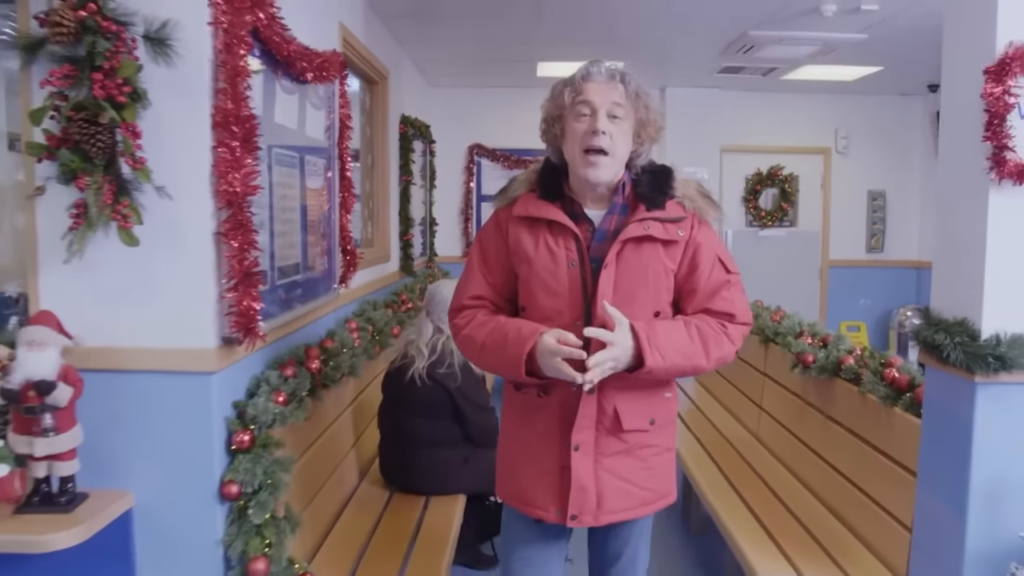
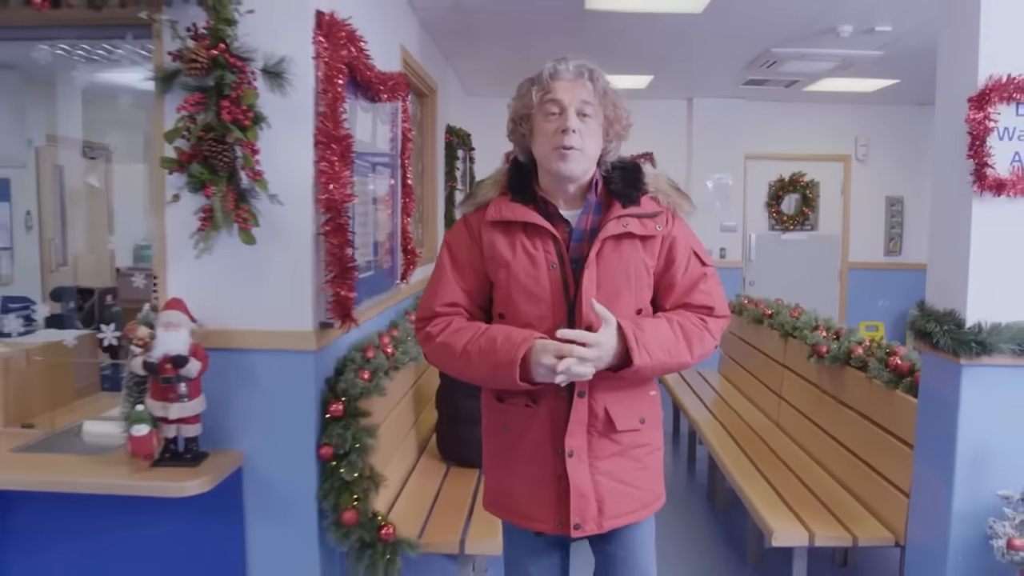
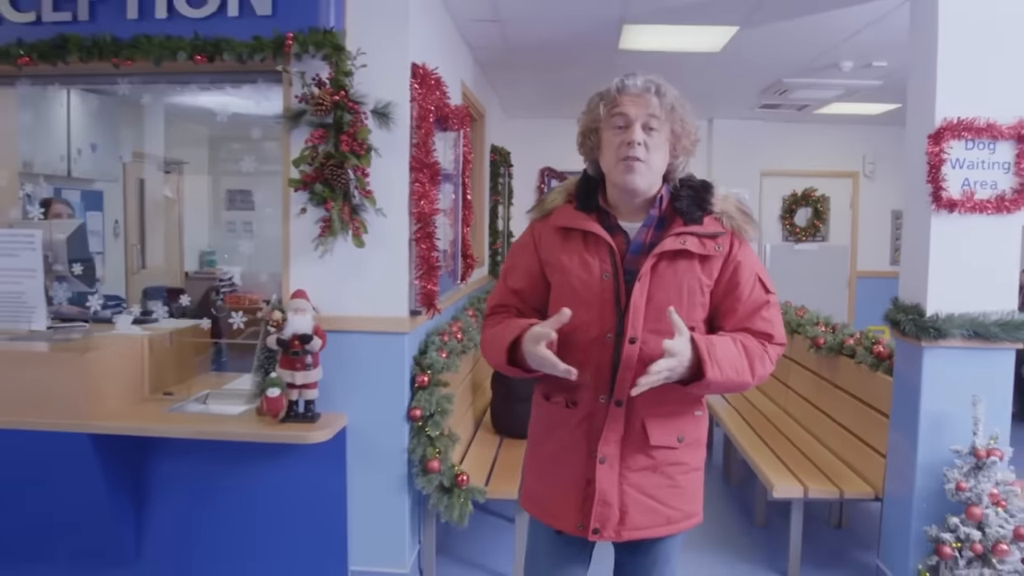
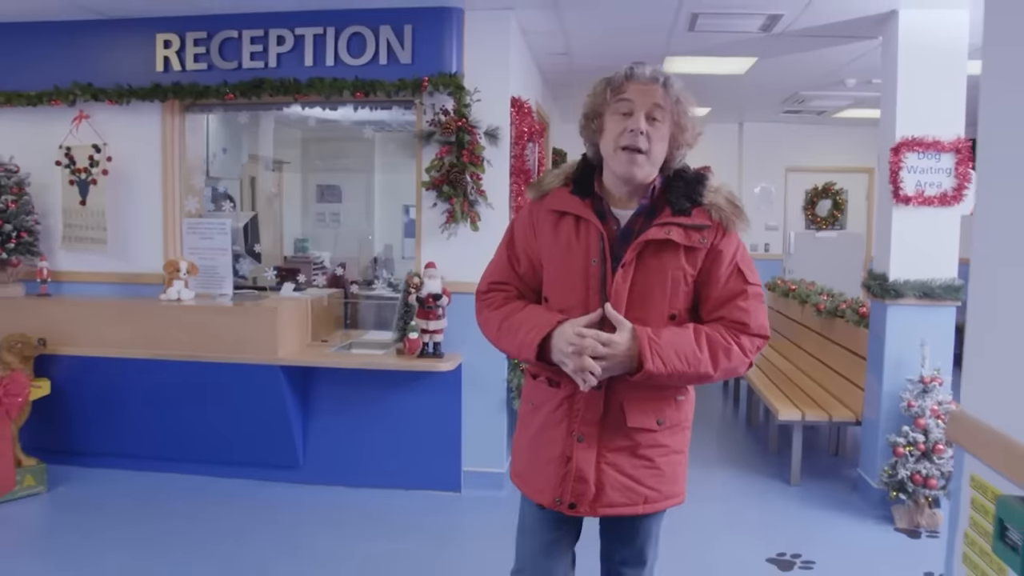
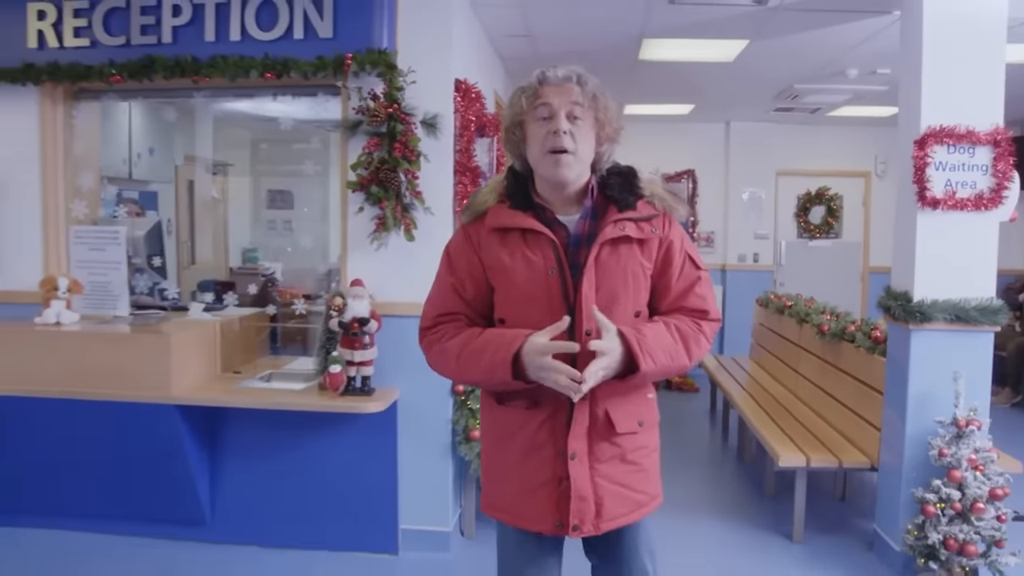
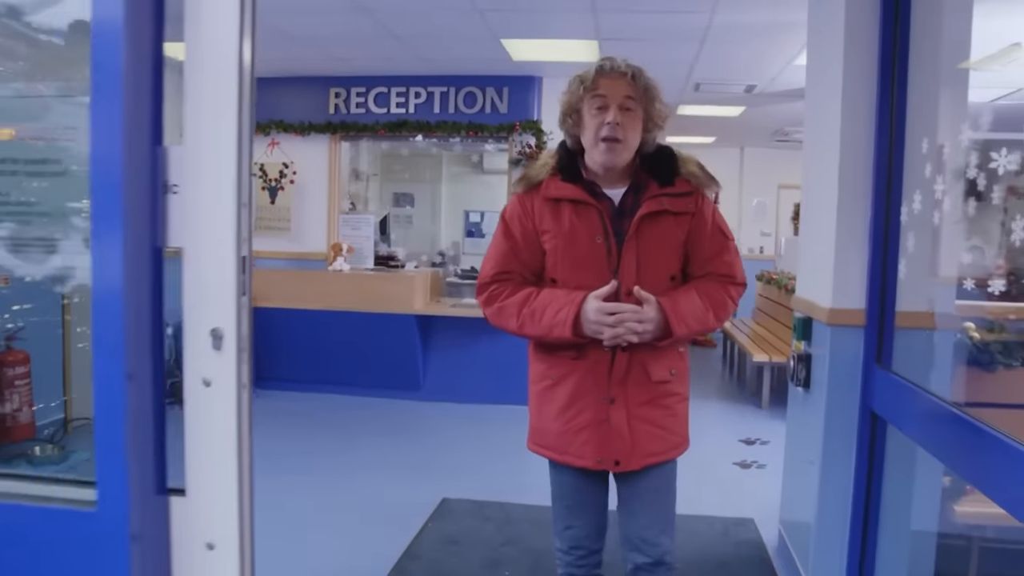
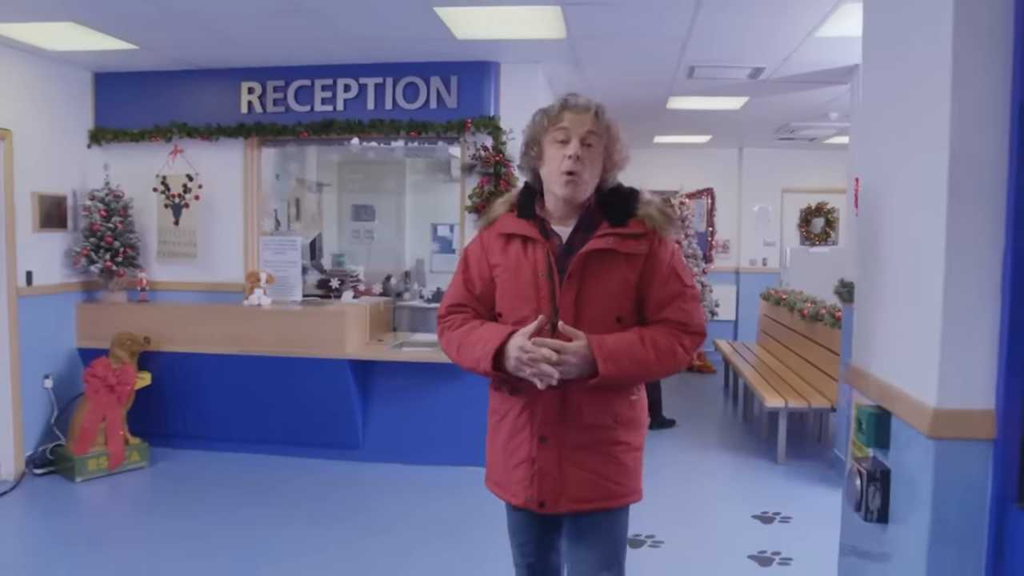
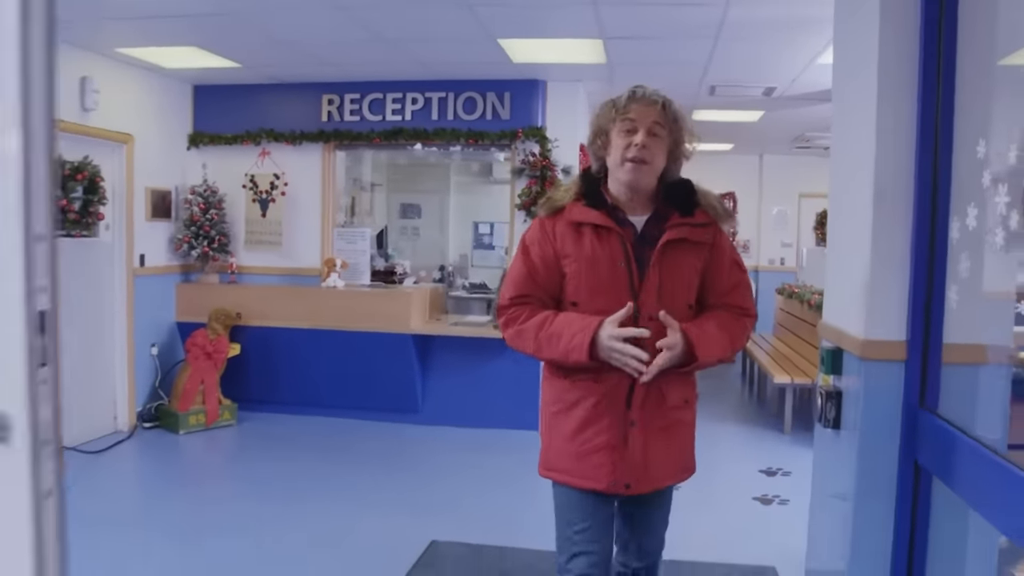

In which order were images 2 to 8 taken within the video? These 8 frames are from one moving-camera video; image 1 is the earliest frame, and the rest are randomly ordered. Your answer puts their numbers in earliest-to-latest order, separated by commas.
2, 3, 5, 4, 7, 8, 6
